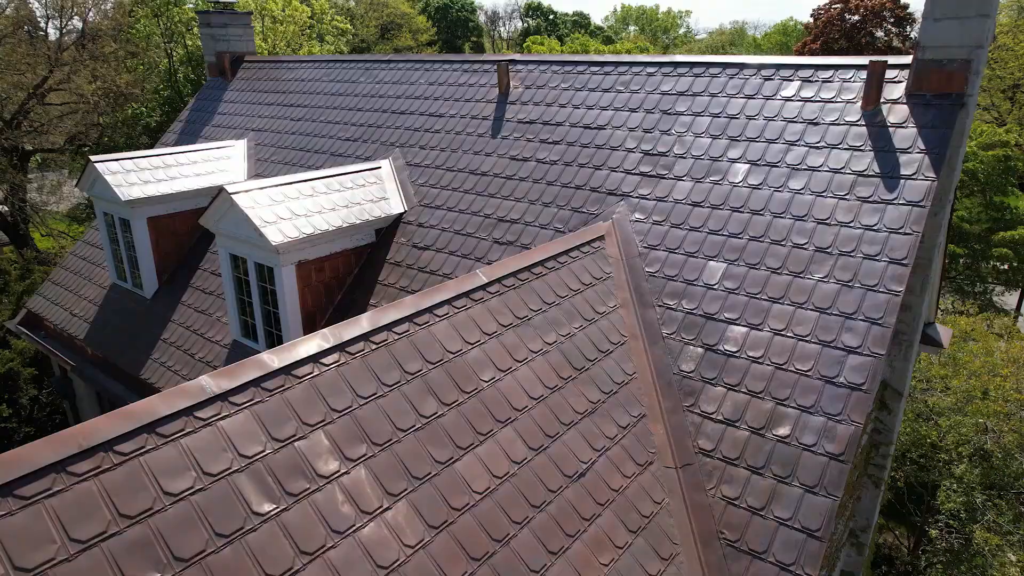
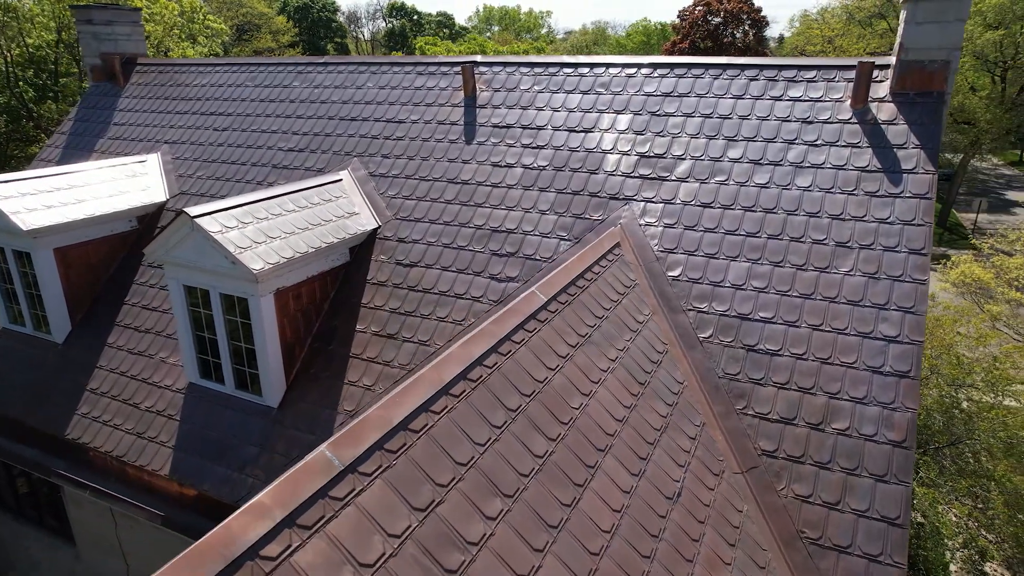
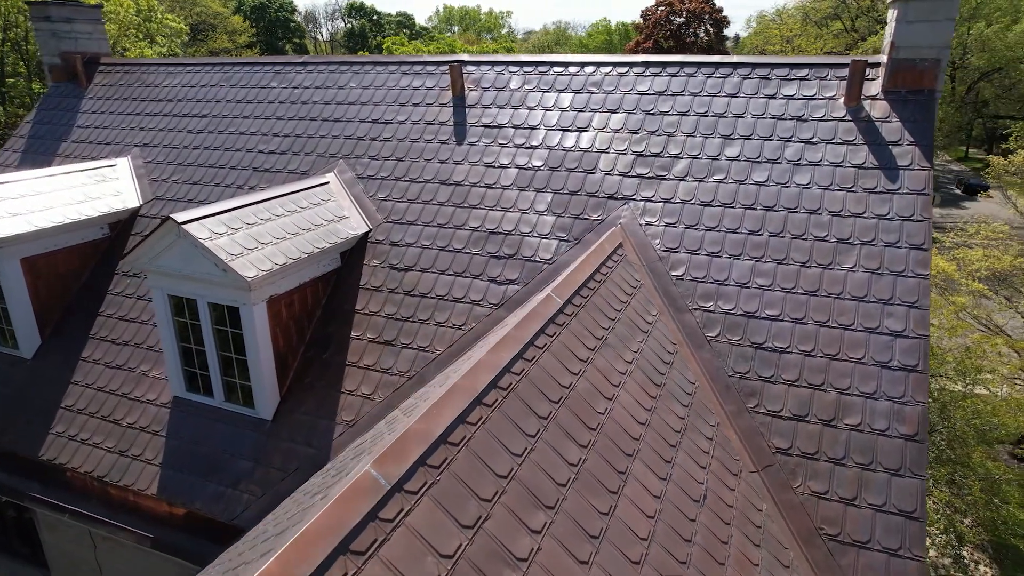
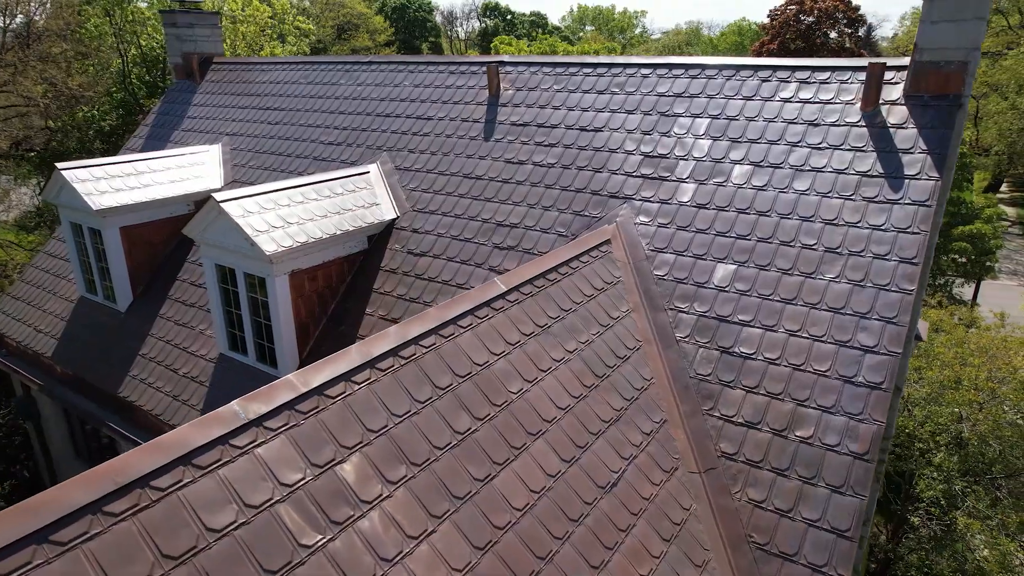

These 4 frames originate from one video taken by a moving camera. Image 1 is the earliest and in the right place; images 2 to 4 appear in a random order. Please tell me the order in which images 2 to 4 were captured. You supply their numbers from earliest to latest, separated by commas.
4, 2, 3
